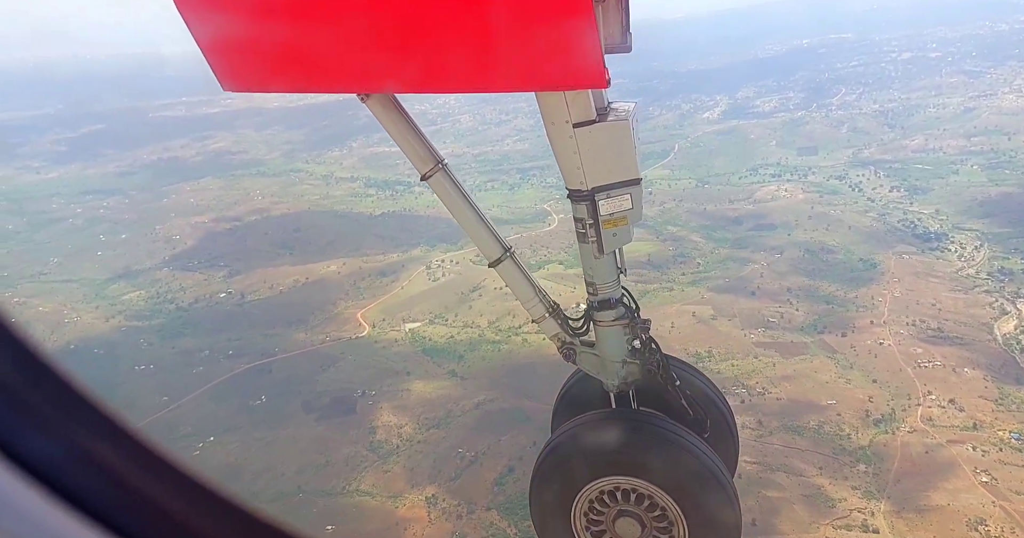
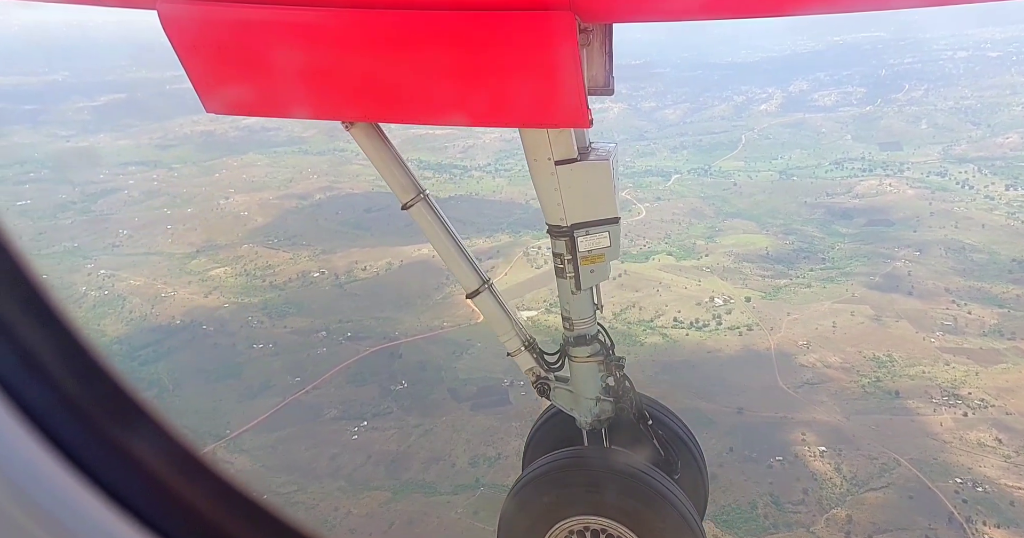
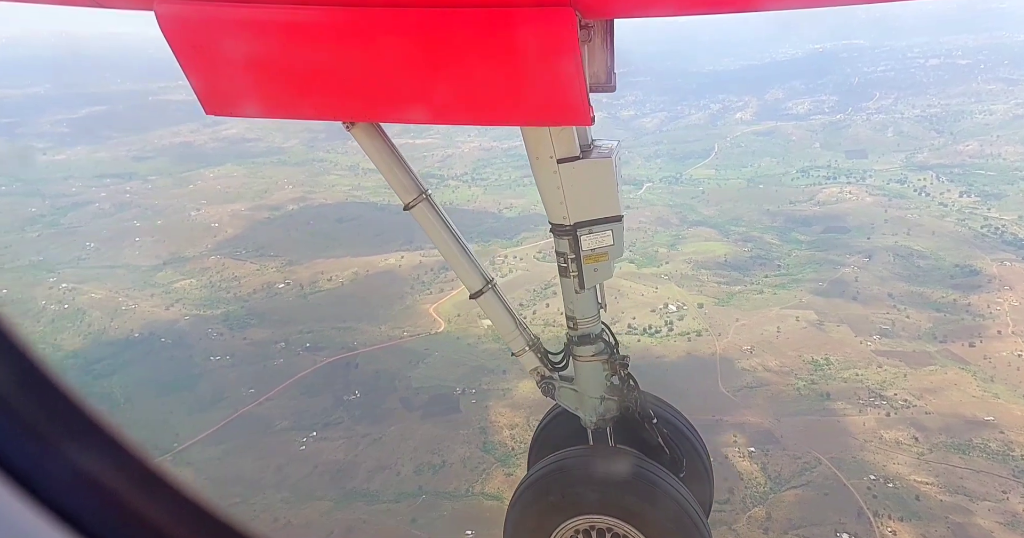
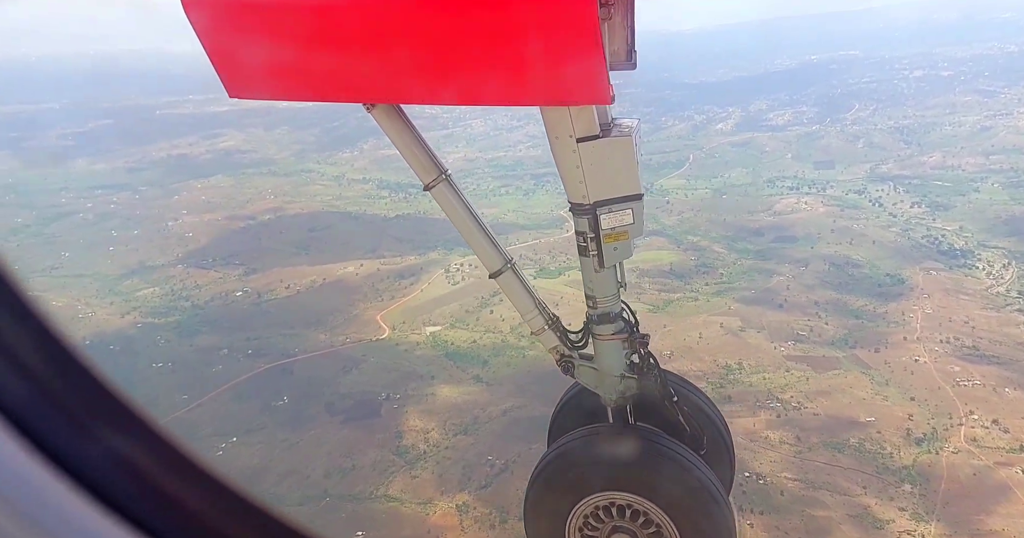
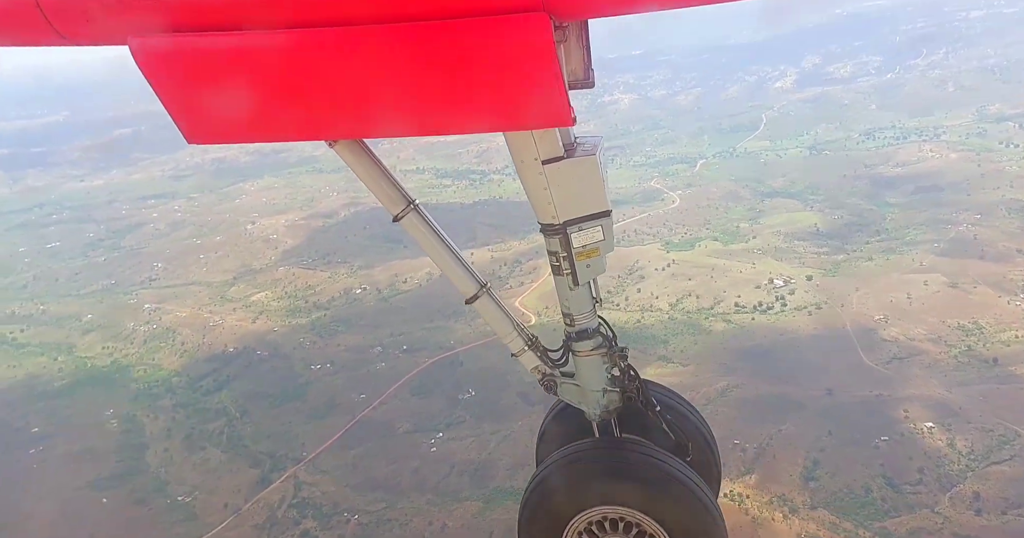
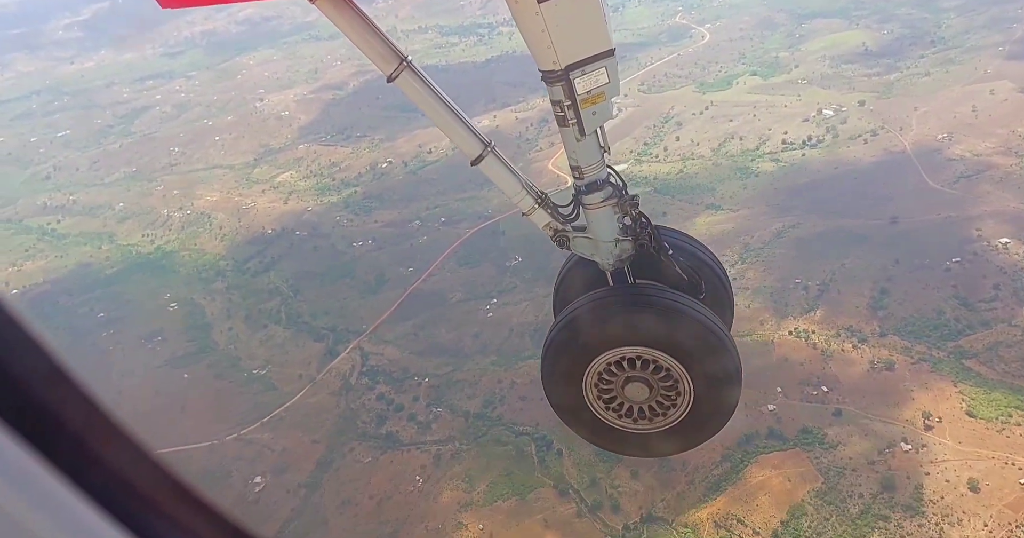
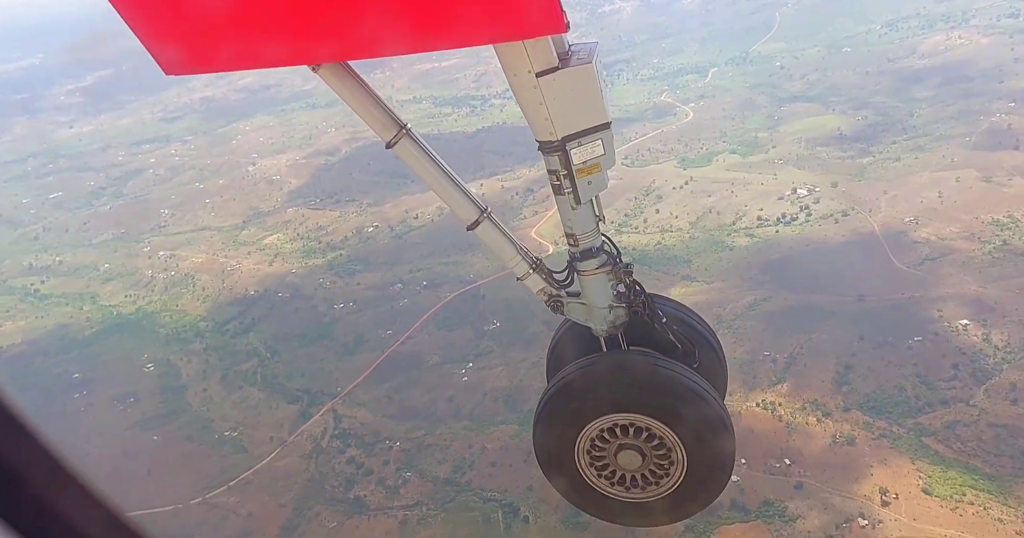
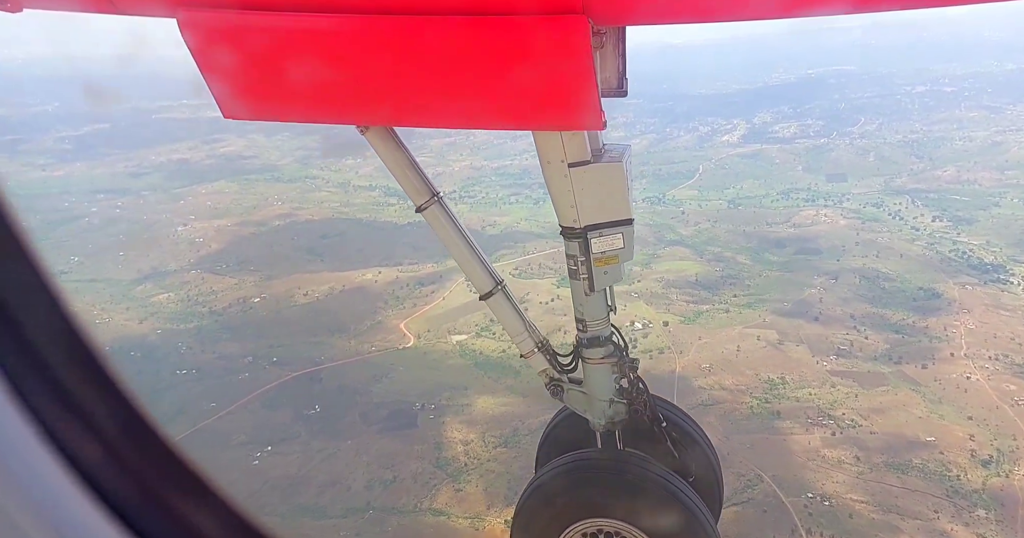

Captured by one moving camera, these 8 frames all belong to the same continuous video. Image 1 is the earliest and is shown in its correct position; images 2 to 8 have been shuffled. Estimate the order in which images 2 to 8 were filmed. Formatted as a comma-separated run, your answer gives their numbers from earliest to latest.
4, 8, 3, 2, 5, 7, 6
